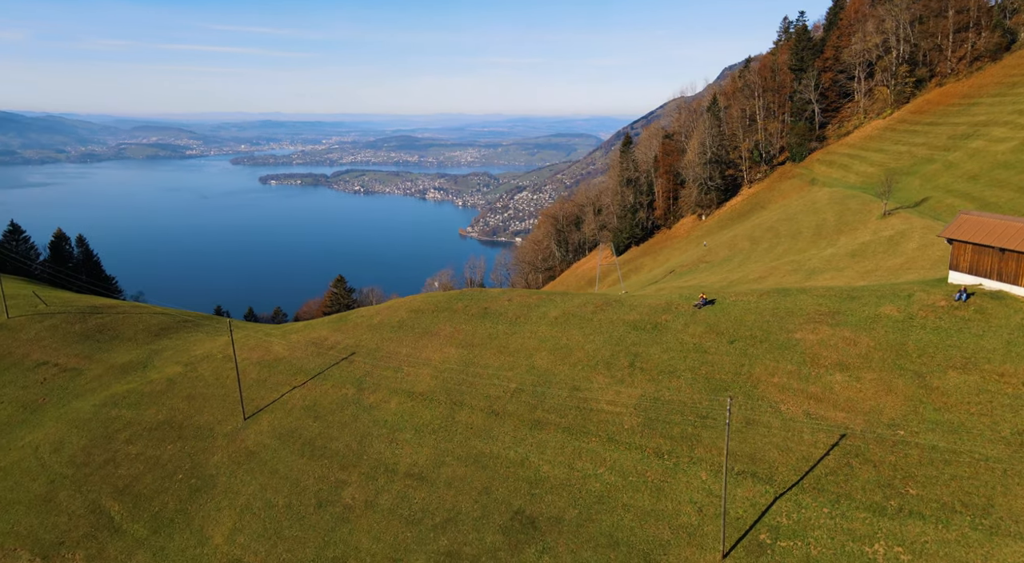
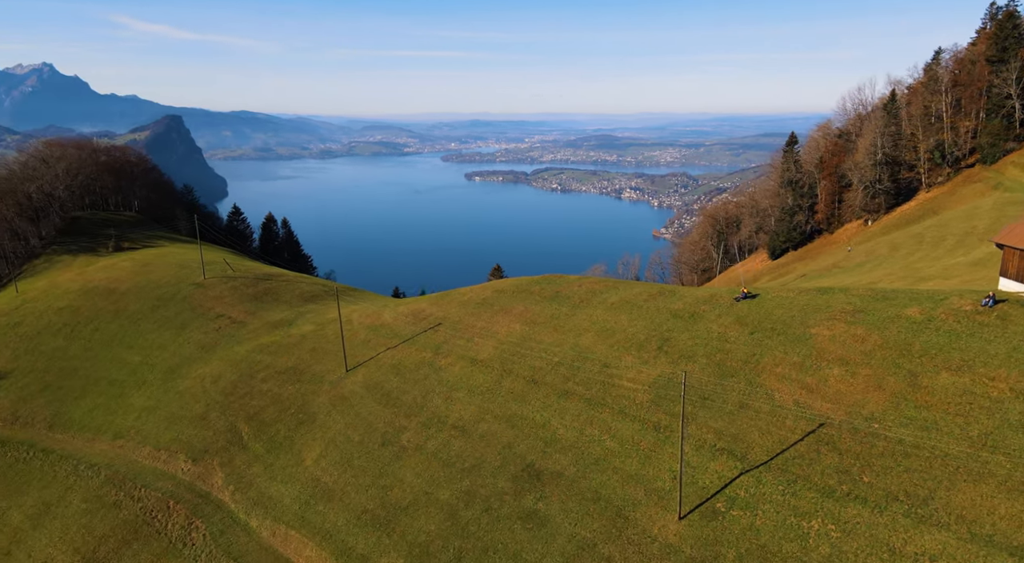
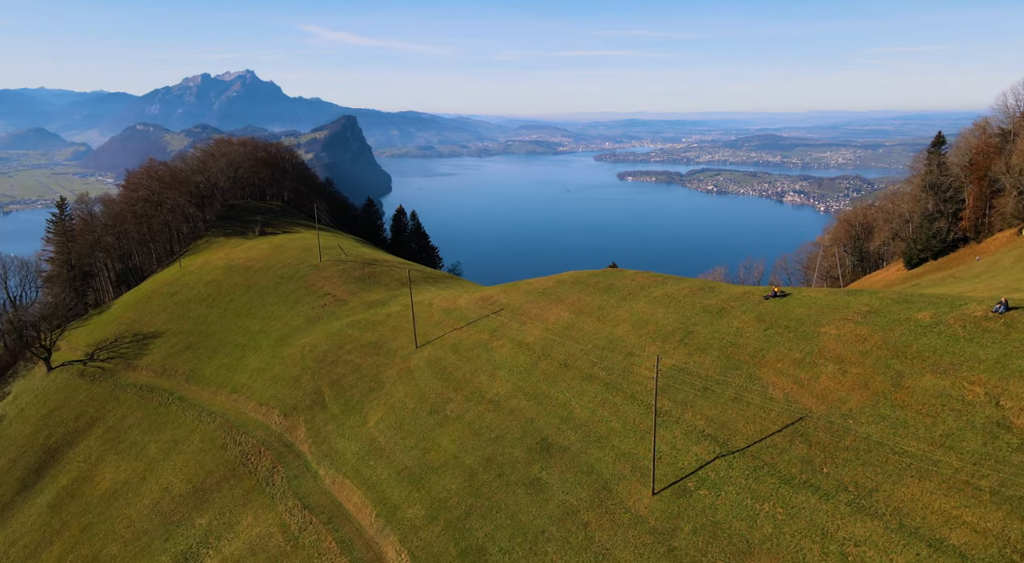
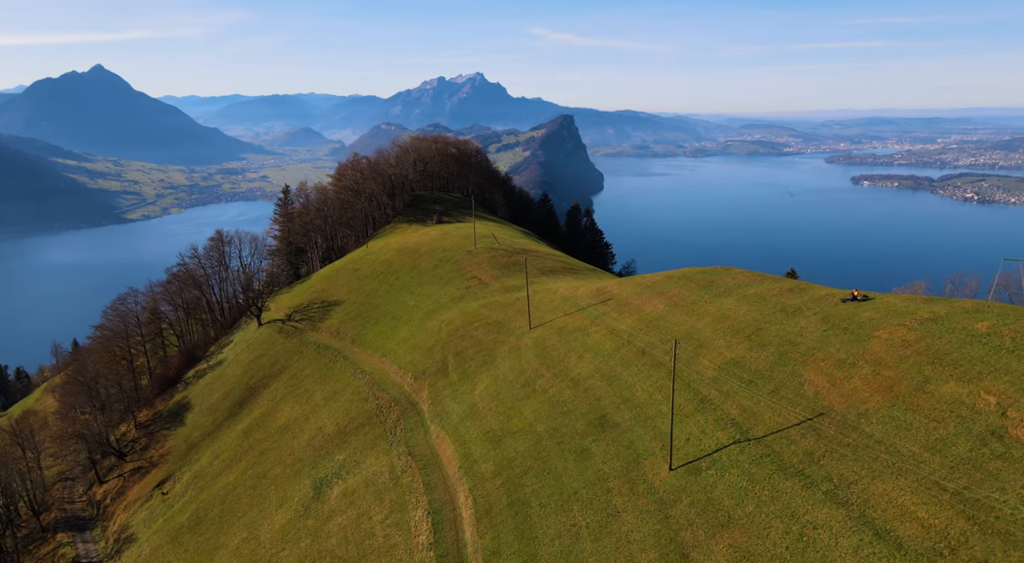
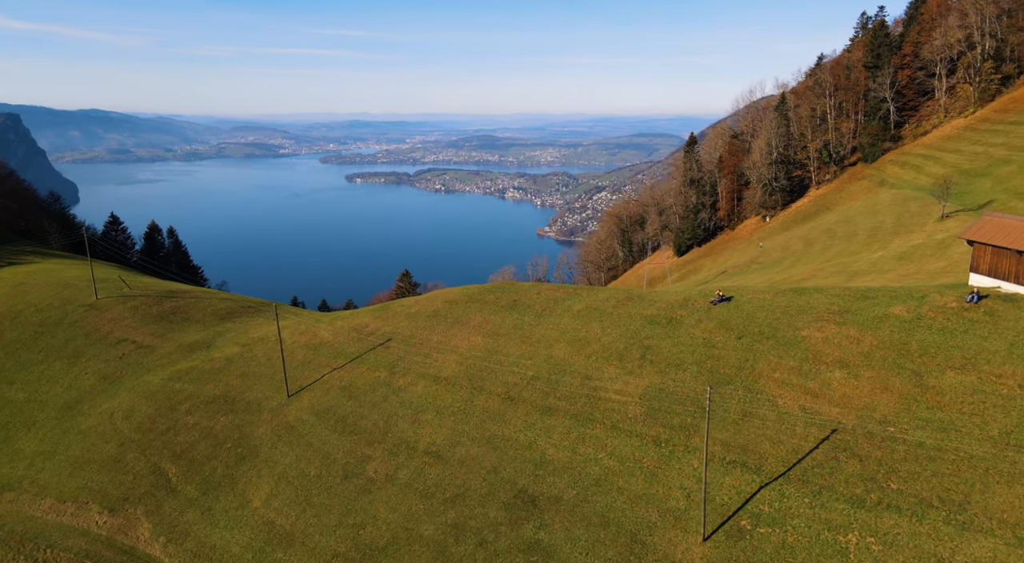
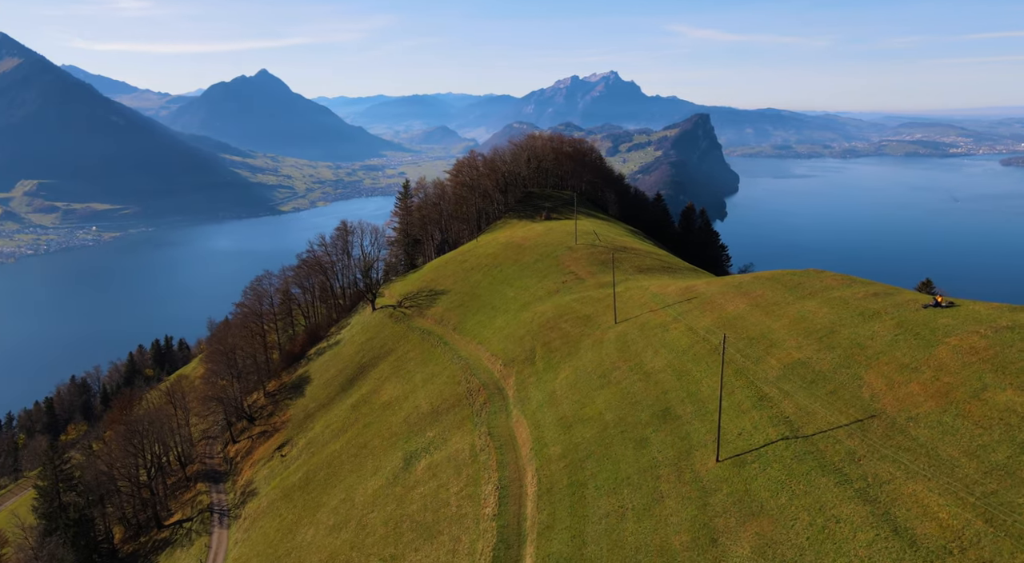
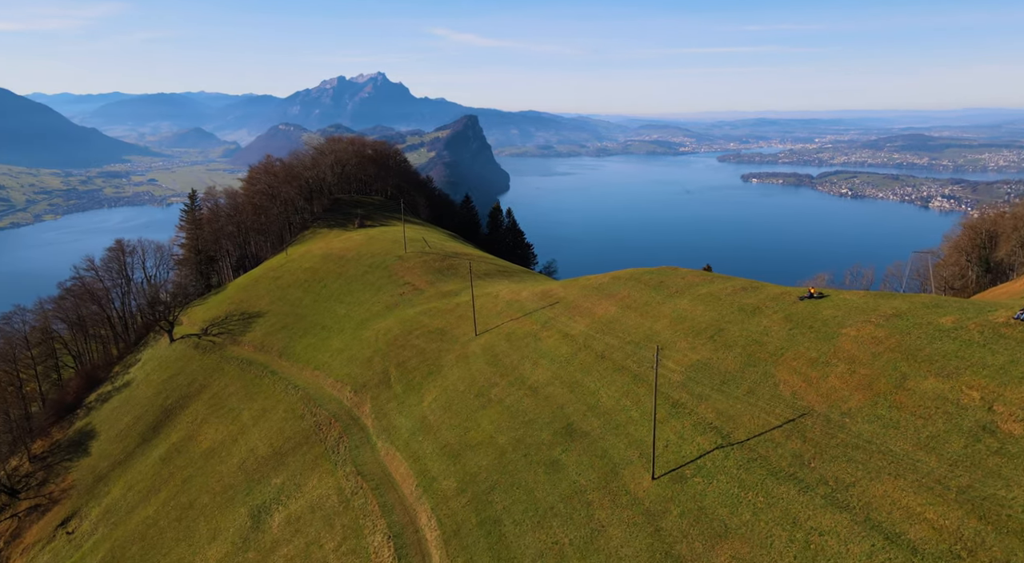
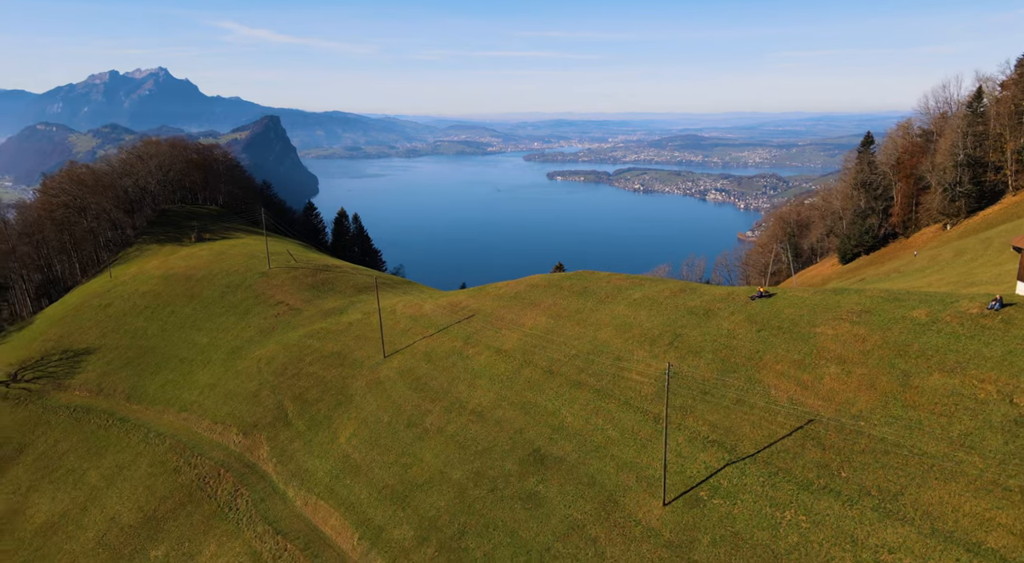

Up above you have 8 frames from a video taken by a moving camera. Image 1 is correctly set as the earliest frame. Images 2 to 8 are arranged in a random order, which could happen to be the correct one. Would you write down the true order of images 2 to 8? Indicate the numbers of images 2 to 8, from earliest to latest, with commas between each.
5, 2, 8, 3, 7, 4, 6
